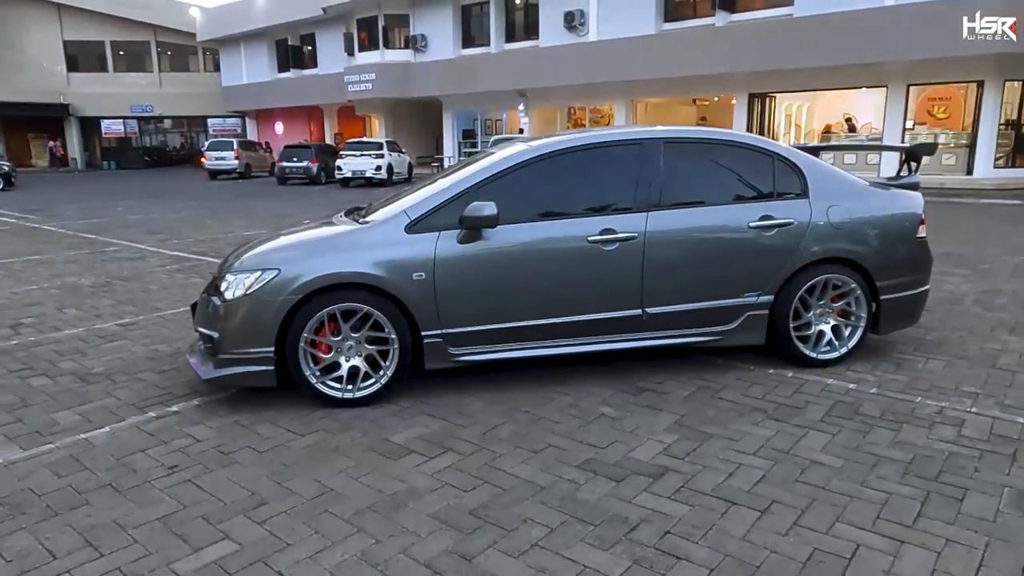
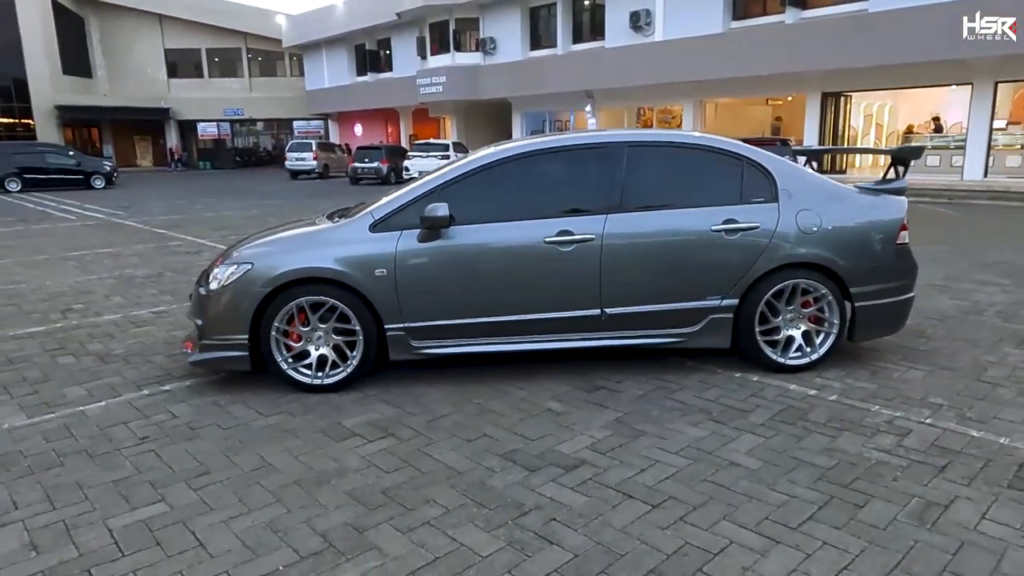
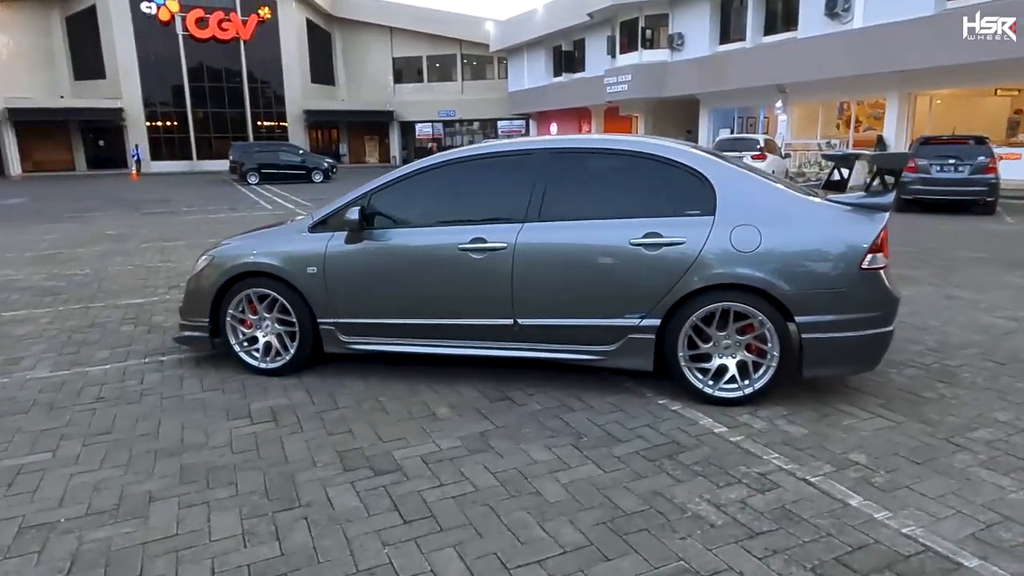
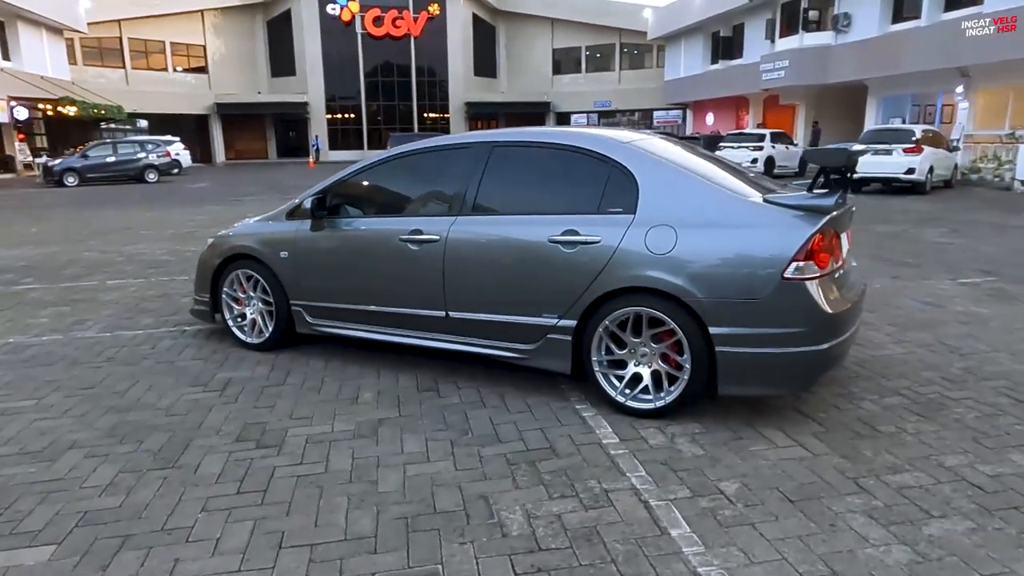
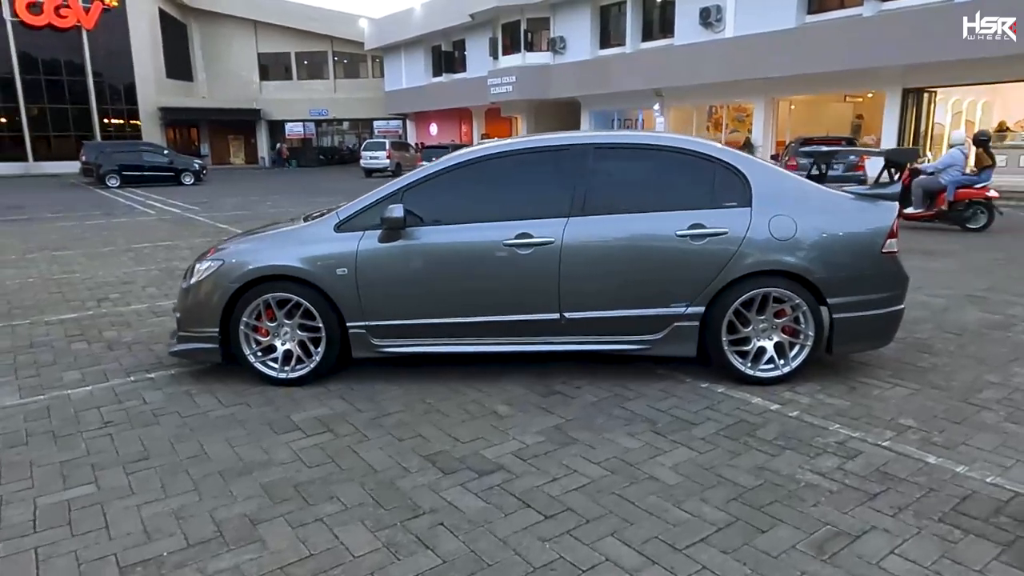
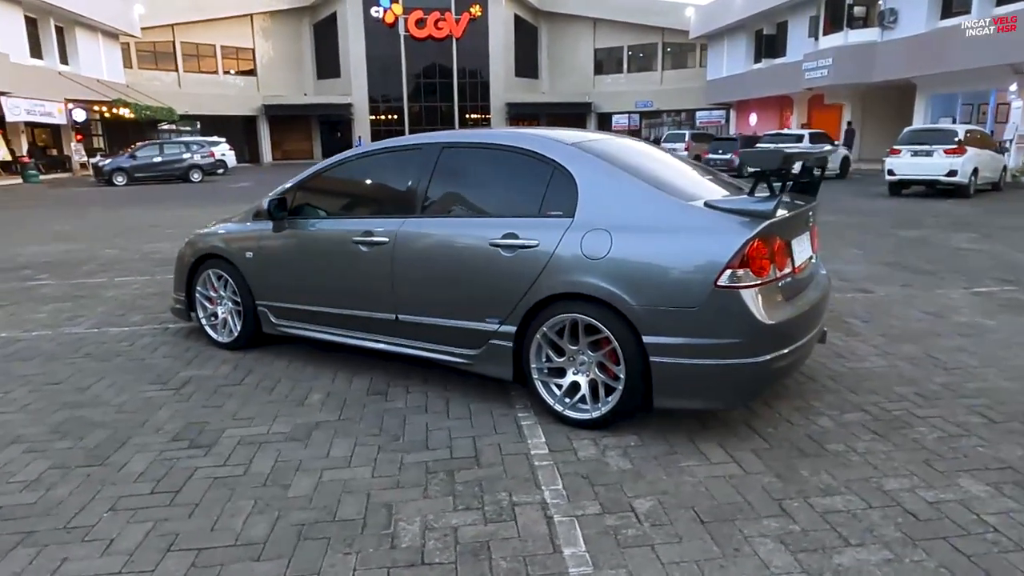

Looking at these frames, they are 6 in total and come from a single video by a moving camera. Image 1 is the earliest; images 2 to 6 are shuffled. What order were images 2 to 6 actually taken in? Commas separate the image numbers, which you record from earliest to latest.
2, 5, 3, 4, 6
